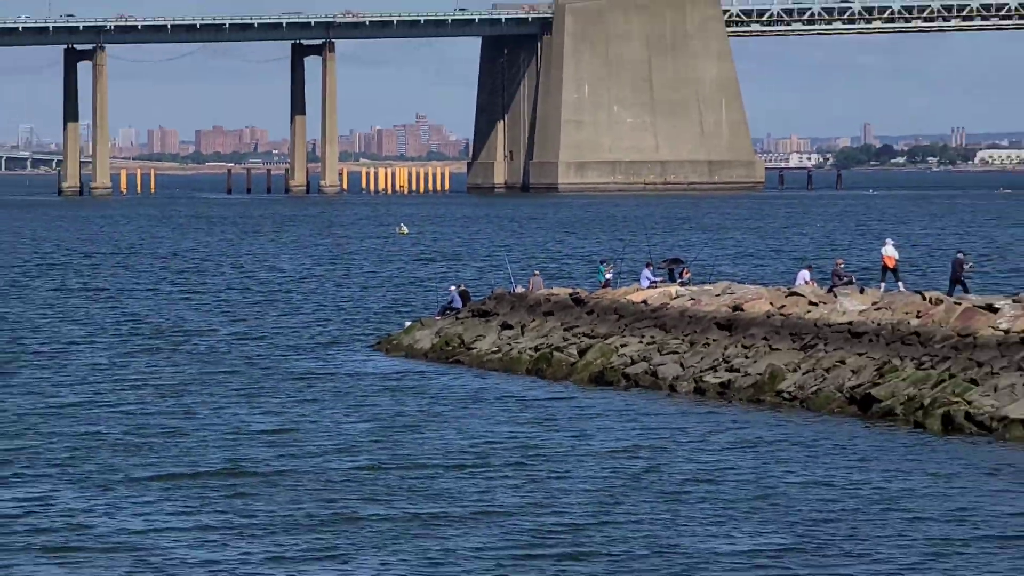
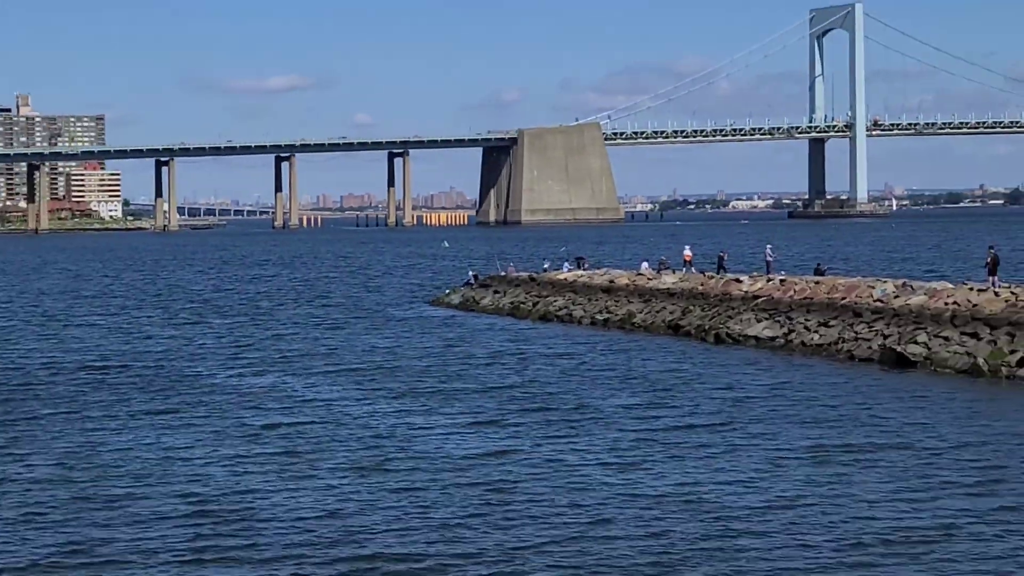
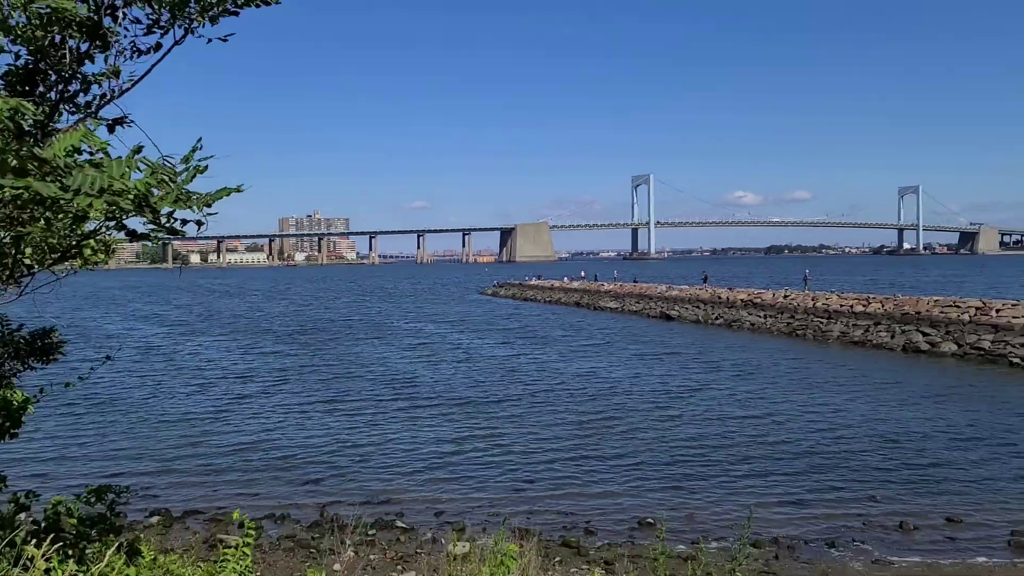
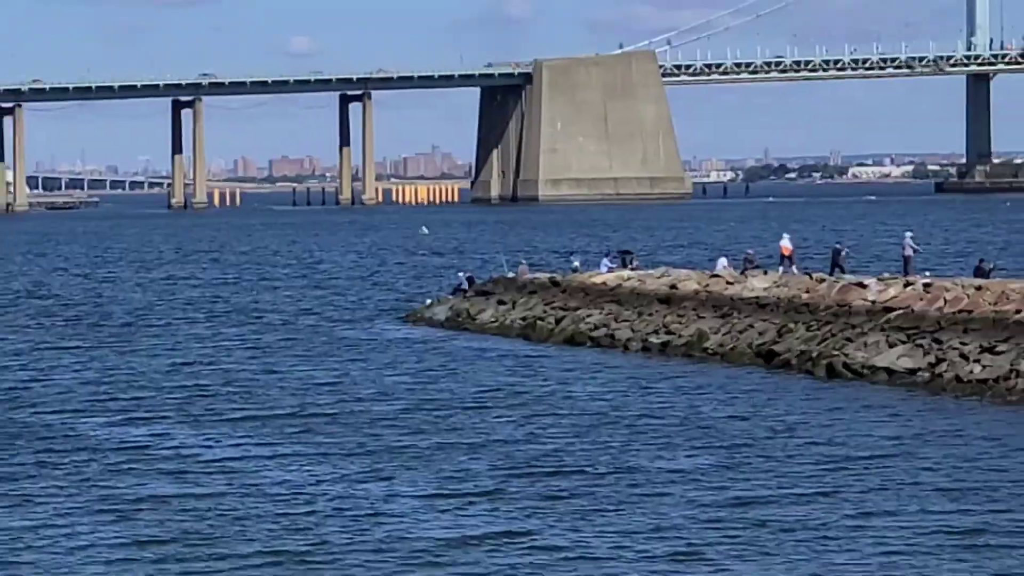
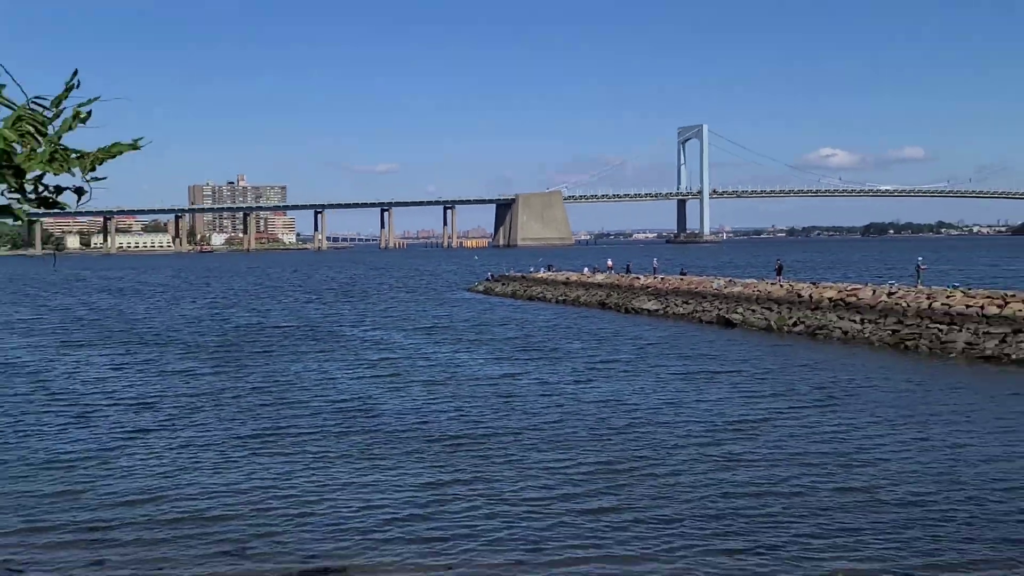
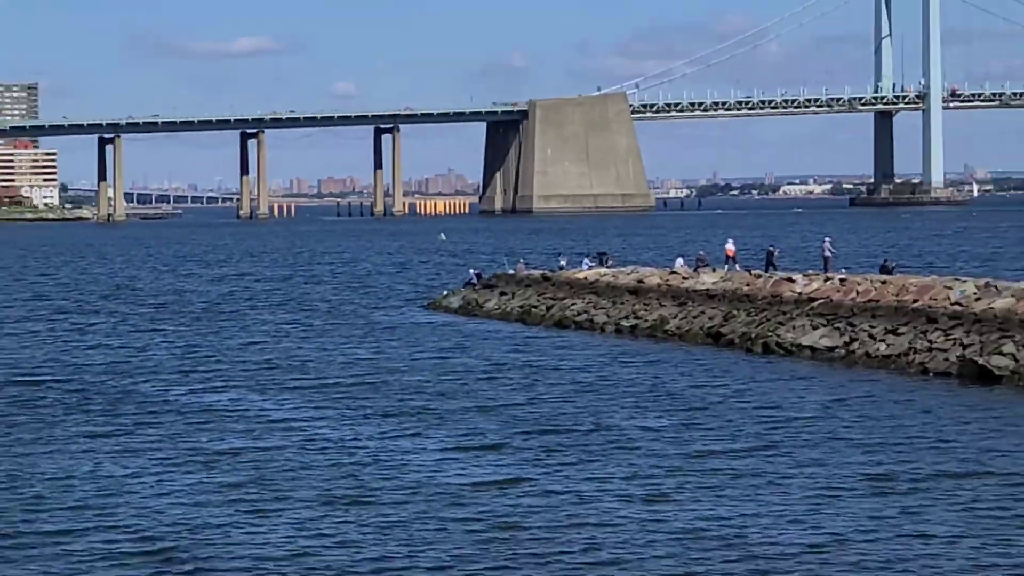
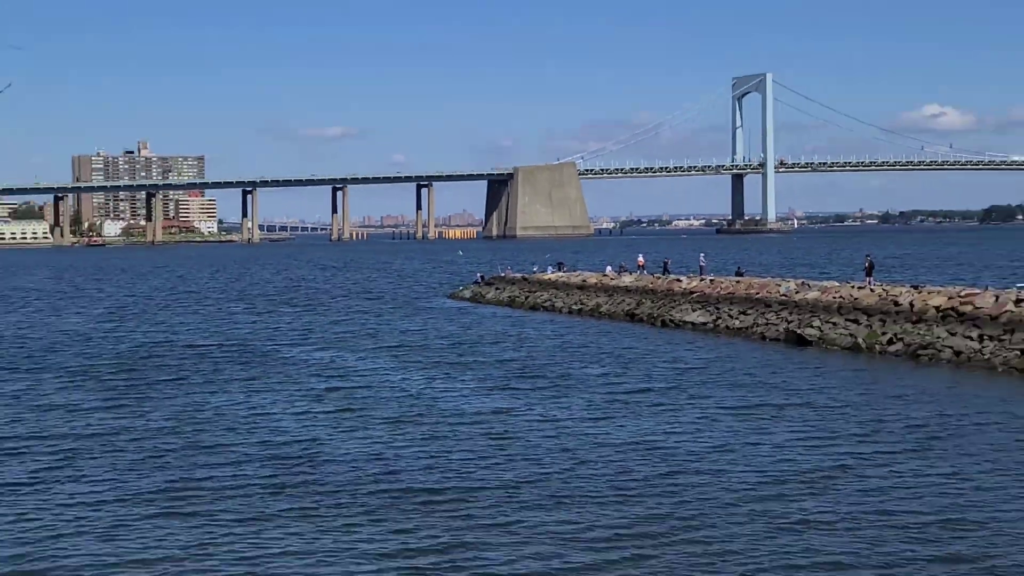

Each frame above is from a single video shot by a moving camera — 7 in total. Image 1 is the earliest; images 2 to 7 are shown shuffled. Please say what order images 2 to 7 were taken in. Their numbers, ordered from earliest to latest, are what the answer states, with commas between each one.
4, 6, 2, 7, 5, 3
